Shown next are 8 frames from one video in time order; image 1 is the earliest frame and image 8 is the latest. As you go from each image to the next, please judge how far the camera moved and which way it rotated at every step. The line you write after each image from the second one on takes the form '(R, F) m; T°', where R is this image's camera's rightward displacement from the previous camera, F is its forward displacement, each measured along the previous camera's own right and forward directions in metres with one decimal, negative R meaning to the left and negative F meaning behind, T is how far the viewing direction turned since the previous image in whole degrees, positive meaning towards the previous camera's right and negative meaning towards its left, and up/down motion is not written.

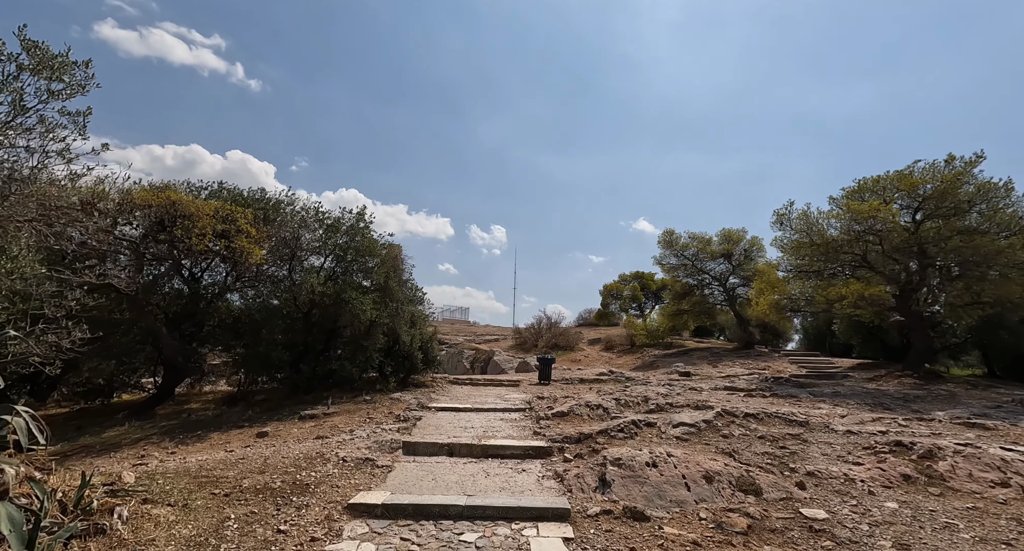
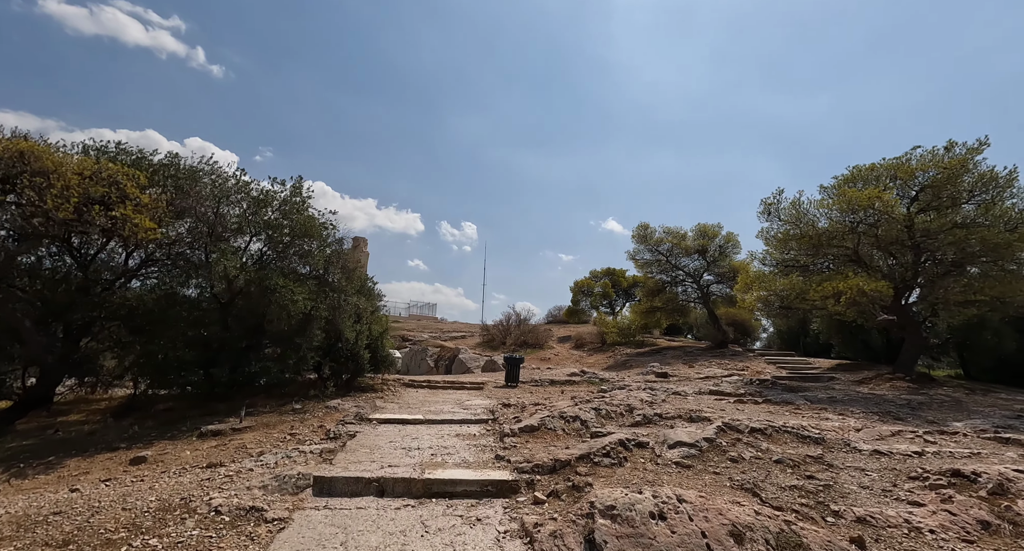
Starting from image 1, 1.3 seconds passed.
(+0.1, +1.5) m; +4°
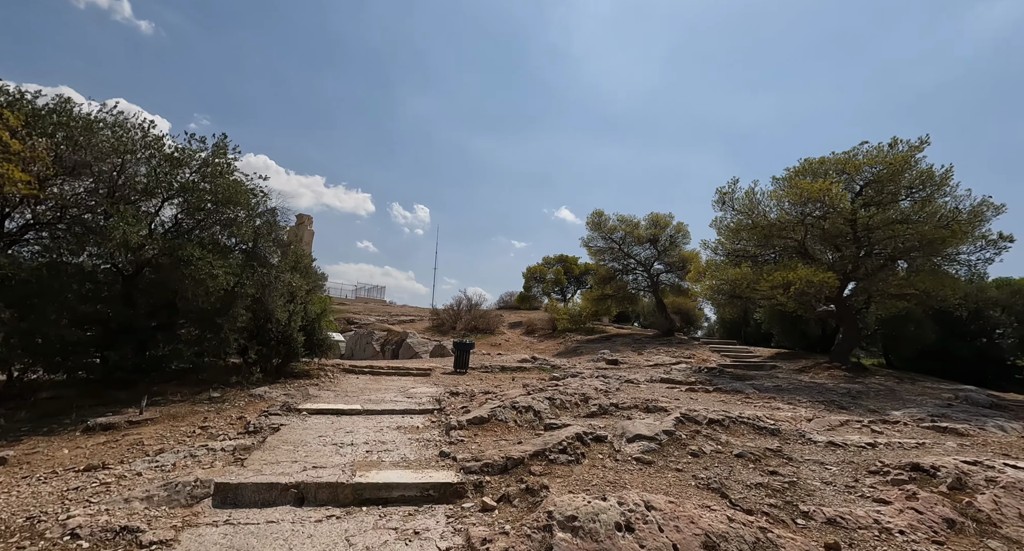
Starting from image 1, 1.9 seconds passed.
(0.0, +0.6) m; +6°
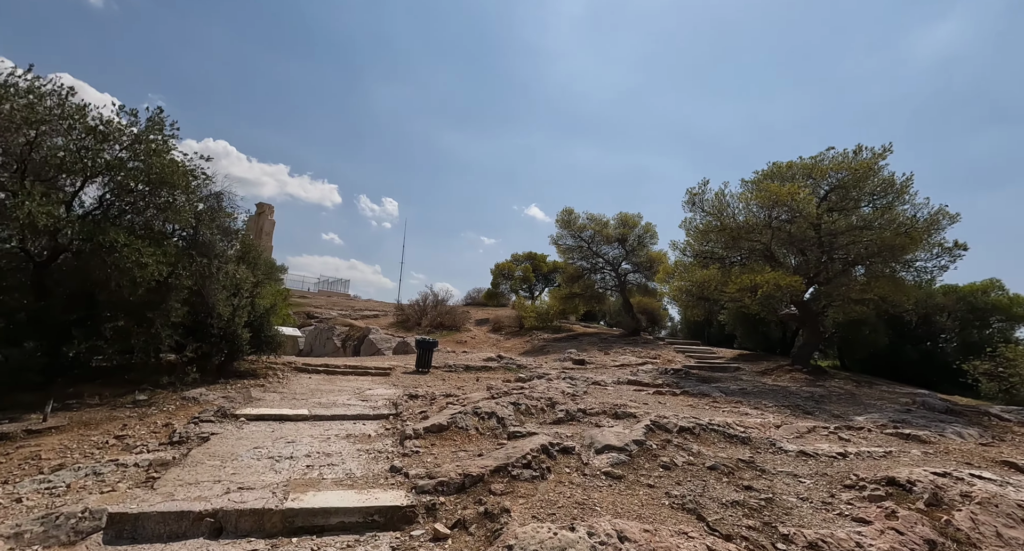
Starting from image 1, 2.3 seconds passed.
(0.0, +0.4) m; +4°
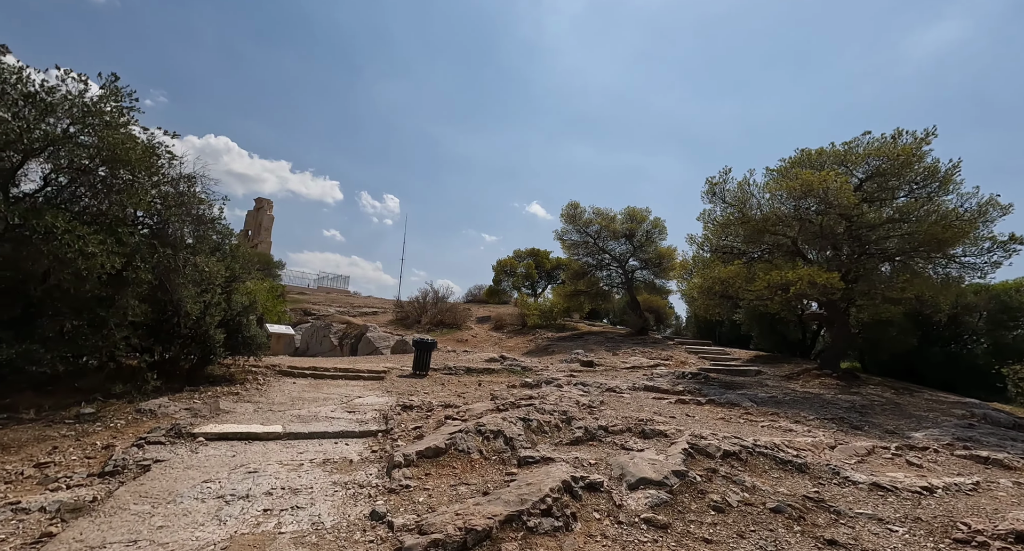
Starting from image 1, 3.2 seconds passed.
(-0.1, +1.0) m; 0°
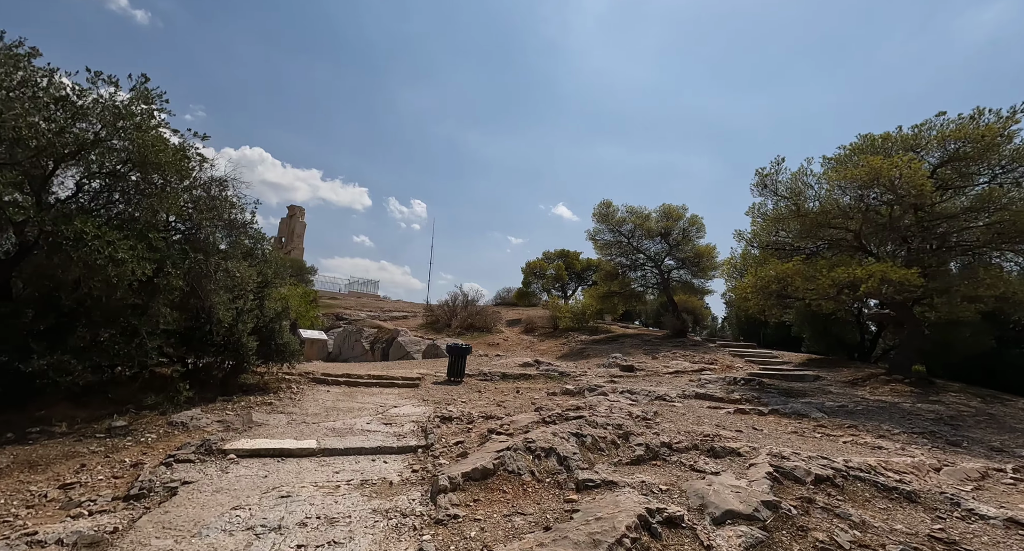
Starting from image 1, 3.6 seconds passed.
(-0.3, +0.5) m; -3°
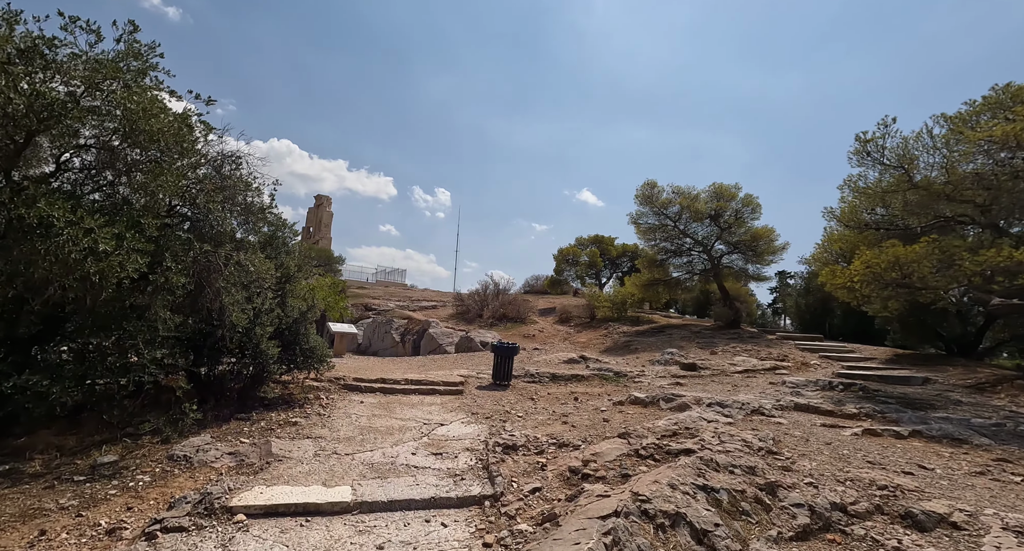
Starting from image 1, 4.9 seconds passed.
(-0.6, +1.4) m; -3°
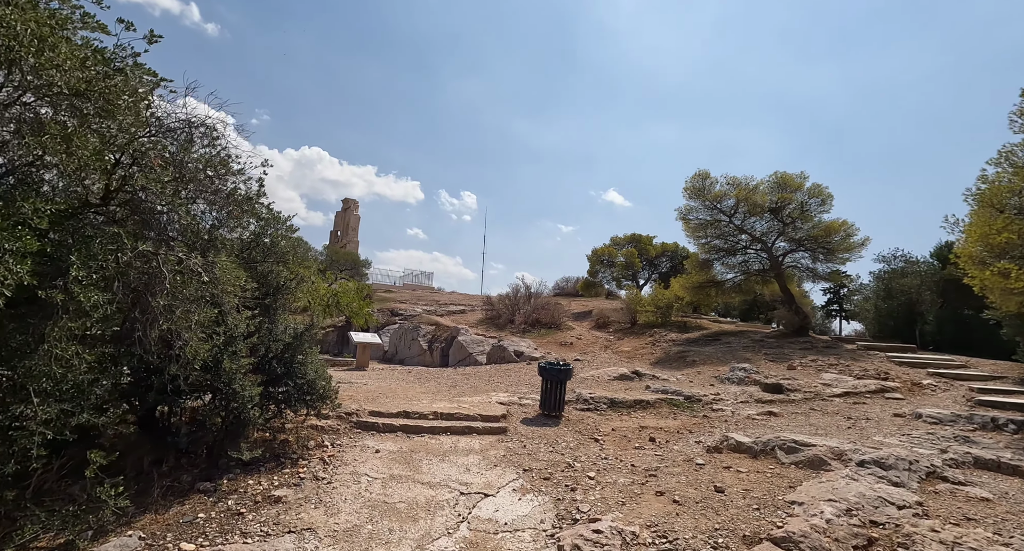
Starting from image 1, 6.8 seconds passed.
(-0.5, +1.9) m; -3°
